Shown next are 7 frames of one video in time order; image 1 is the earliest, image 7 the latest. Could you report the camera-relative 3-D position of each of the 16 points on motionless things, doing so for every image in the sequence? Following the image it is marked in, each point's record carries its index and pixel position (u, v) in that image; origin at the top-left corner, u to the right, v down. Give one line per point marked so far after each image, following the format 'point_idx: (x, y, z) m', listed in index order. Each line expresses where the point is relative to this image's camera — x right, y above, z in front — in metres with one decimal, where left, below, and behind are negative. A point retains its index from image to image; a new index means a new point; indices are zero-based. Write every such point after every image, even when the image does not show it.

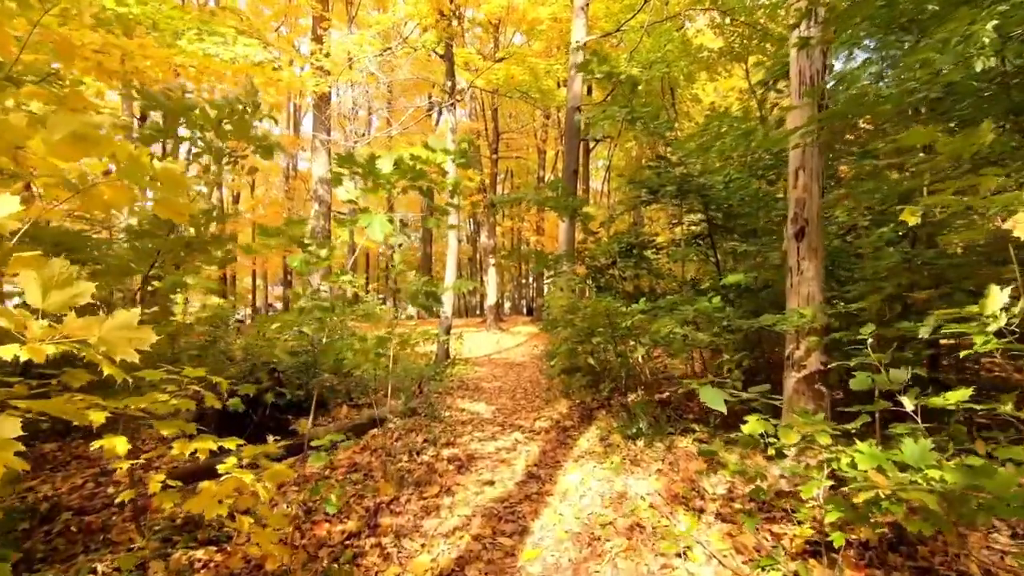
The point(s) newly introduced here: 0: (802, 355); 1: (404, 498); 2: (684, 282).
0: (+2.2, -0.5, +3.8) m
1: (-0.9, -1.7, +4.2) m
2: (+2.1, +0.1, +6.4) m
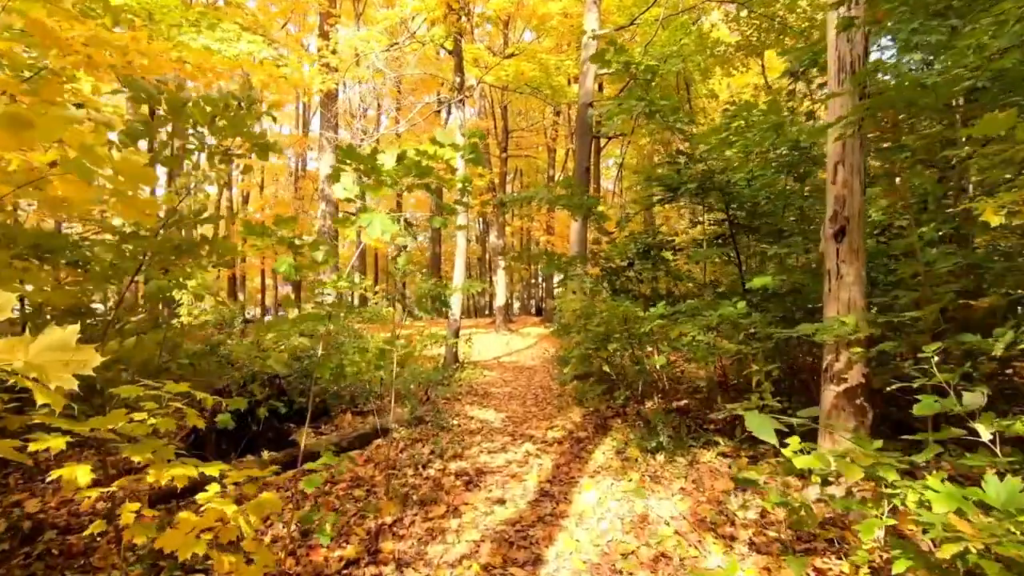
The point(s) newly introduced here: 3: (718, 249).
0: (+2.2, -0.5, +3.5) m
1: (-0.8, -1.8, +3.9) m
2: (+2.3, 0.0, +6.1) m
3: (+2.3, +0.4, +5.4) m
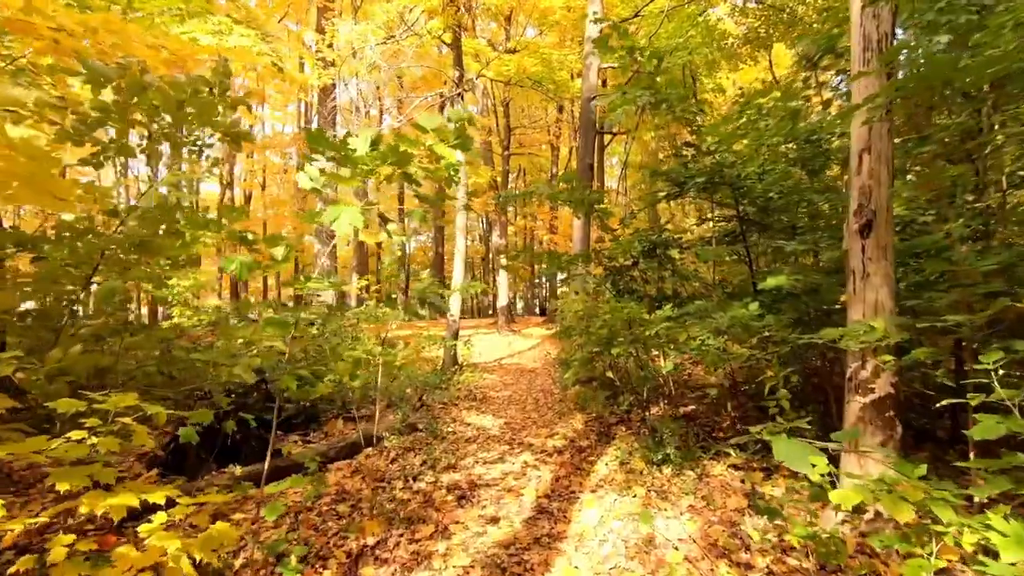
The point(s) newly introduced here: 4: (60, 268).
0: (+2.2, -0.5, +3.2) m
1: (-0.8, -1.8, +3.6) m
2: (+2.2, 0.0, +5.7) m
3: (+2.2, +0.4, +5.1) m
4: (-2.5, +0.1, +2.9) m
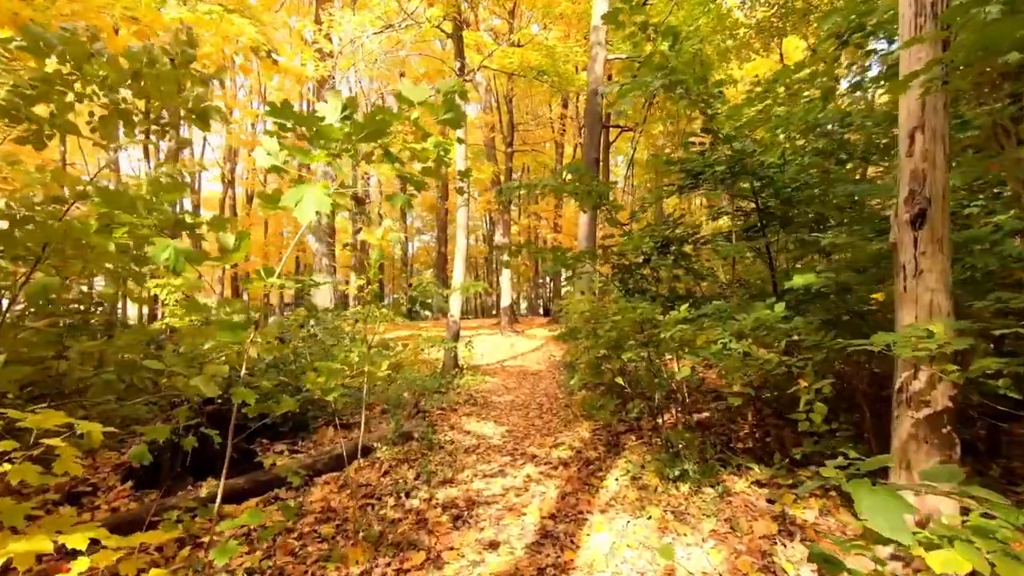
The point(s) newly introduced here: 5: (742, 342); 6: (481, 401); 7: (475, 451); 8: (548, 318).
0: (+2.2, -0.5, +2.8) m
1: (-0.8, -1.8, +3.2) m
2: (+2.3, 0.0, +5.3) m
3: (+2.3, +0.4, +4.6) m
4: (-2.5, +0.1, +2.5) m
5: (+1.8, -0.4, +4.0) m
6: (-0.5, -1.7, +7.9) m
7: (-0.4, -1.7, +5.4) m
8: (+1.3, -1.1, +19.1) m
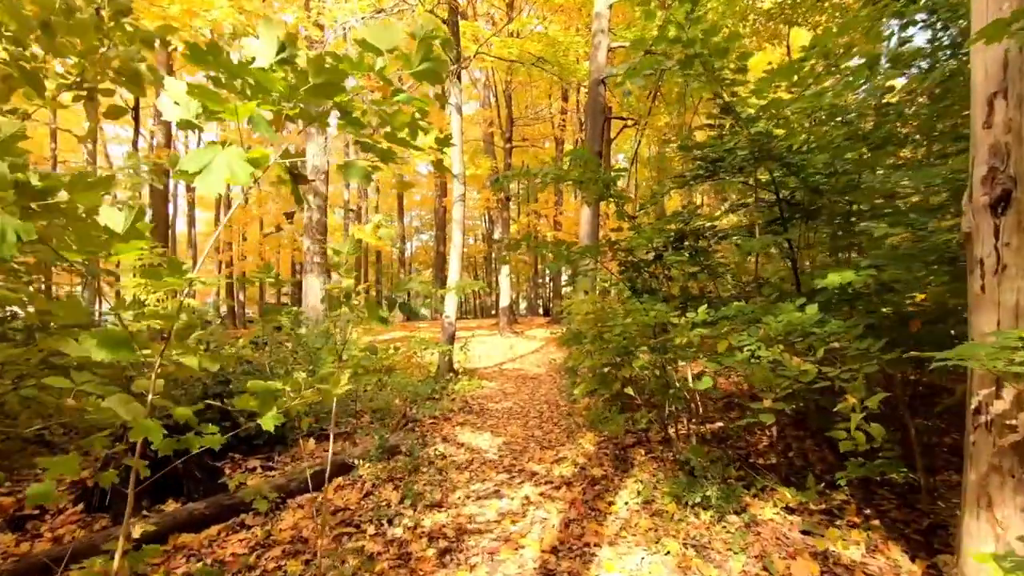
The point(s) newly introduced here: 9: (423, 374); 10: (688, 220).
0: (+2.2, -0.5, +2.3) m
1: (-0.9, -1.7, +2.7) m
2: (+2.2, 0.0, +4.8) m
3: (+2.2, +0.4, +4.1) m
4: (-2.5, +0.1, +2.0) m
5: (+1.8, -0.4, +3.5) m
6: (-0.5, -1.7, +7.4) m
7: (-0.4, -1.7, +4.9) m
8: (+1.3, -1.1, +18.6) m
9: (-1.5, -1.5, +8.7) m
10: (+1.6, +0.6, +4.7) m
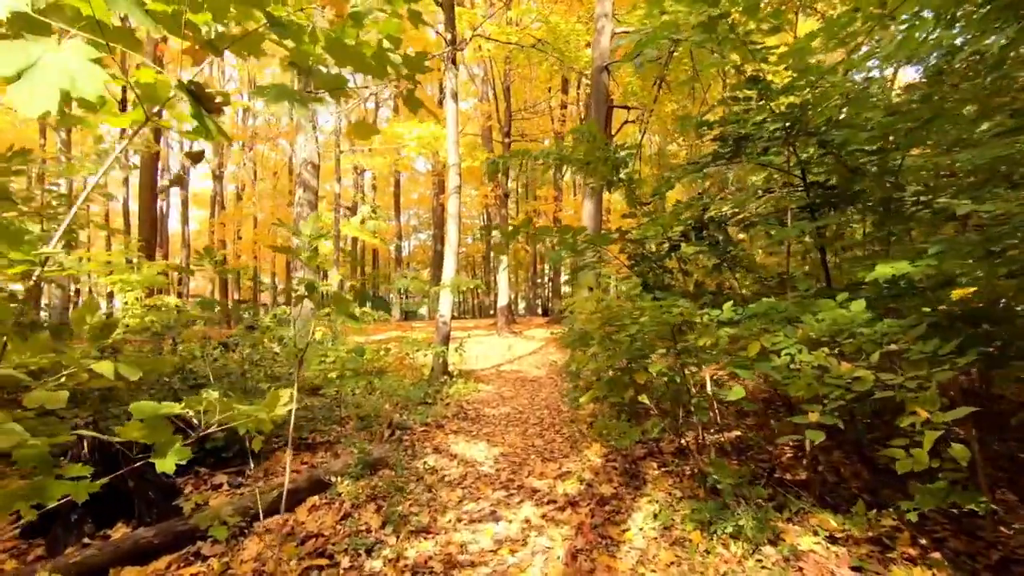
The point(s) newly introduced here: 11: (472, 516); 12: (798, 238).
0: (+2.2, -0.5, +1.8) m
1: (-0.9, -1.7, +2.2) m
2: (+2.2, +0.1, +4.3) m
3: (+2.2, +0.5, +3.6) m
4: (-2.5, +0.2, +1.5) m
5: (+1.8, -0.4, +3.0) m
6: (-0.5, -1.7, +6.9) m
7: (-0.4, -1.7, +4.4) m
8: (+1.2, -1.0, +18.1) m
9: (-1.5, -1.4, +8.2) m
10: (+1.6, +0.7, +4.2) m
11: (-0.3, -1.7, +3.8) m
12: (+2.1, +0.4, +3.8) m
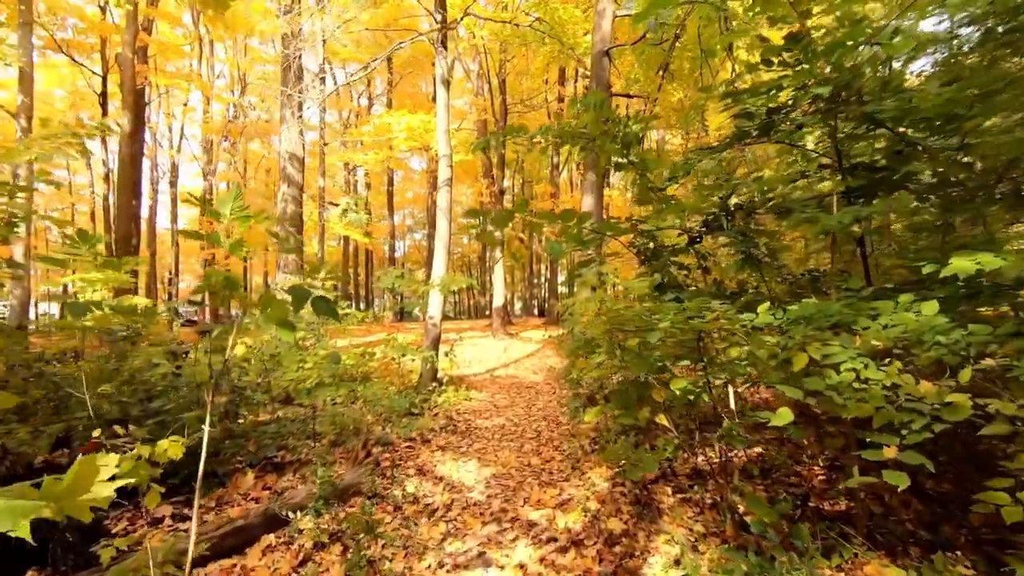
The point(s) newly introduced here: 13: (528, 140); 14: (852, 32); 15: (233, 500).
0: (+2.1, -0.5, +1.2) m
1: (-0.9, -1.7, +1.6) m
2: (+2.2, +0.1, +3.7) m
3: (+2.2, +0.5, +3.0) m
4: (-2.6, +0.2, +0.8) m
5: (+1.7, -0.4, +2.4) m
6: (-0.6, -1.7, +6.3) m
7: (-0.5, -1.7, +3.8) m
8: (+1.1, -1.1, +17.4) m
9: (-1.6, -1.4, +7.6) m
10: (+1.5, +0.7, +3.6) m
11: (-0.3, -1.7, +3.2) m
12: (+2.1, +0.4, +3.2) m
13: (+0.2, +1.2, +4.3) m
14: (+1.9, +1.4, +3.0) m
15: (-2.2, -1.6, +4.0) m
